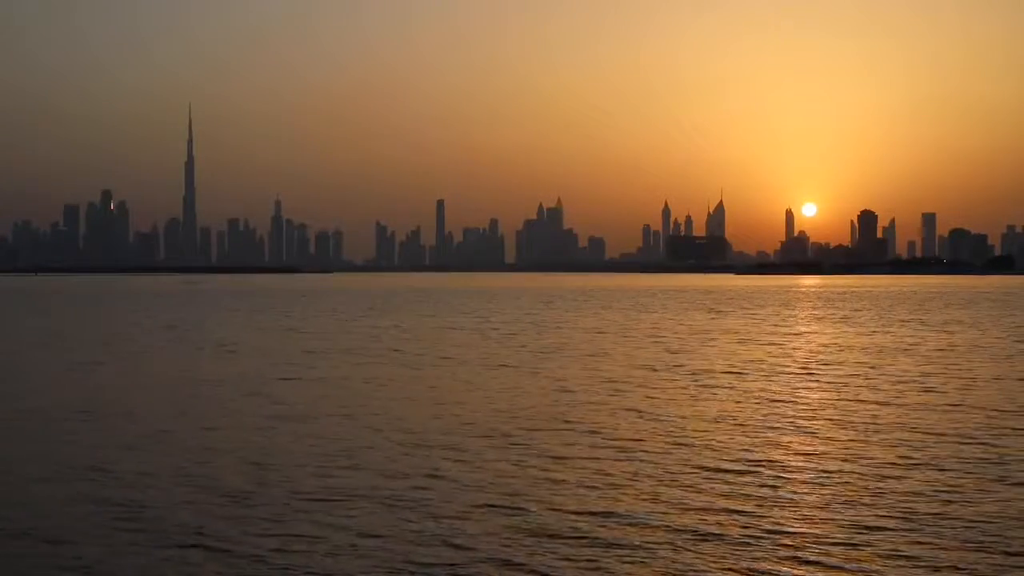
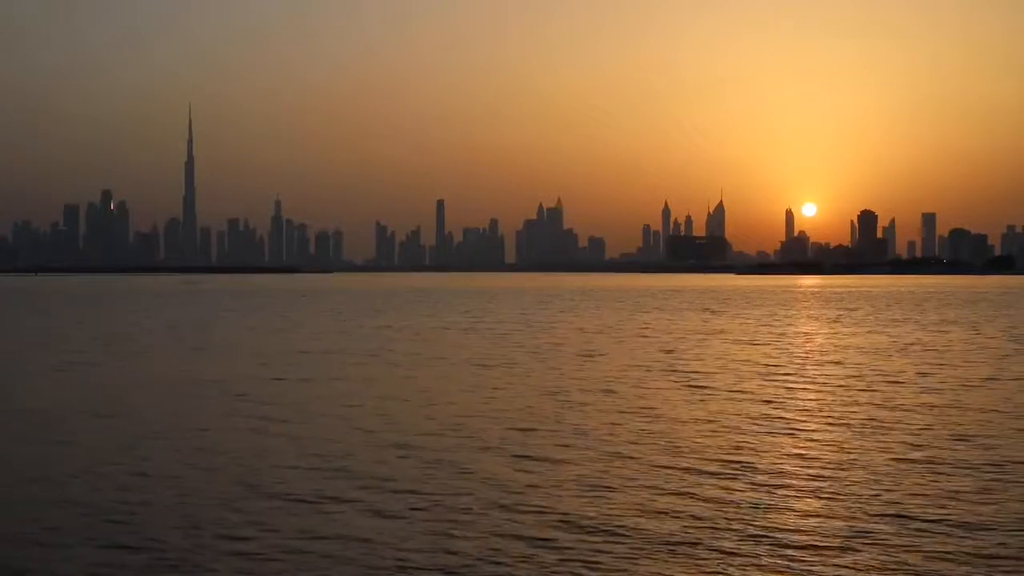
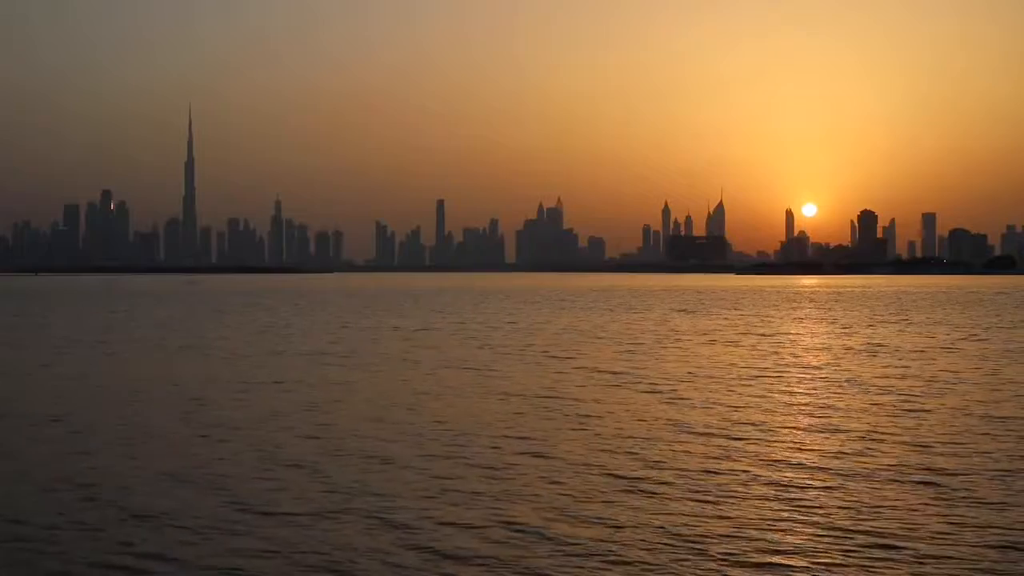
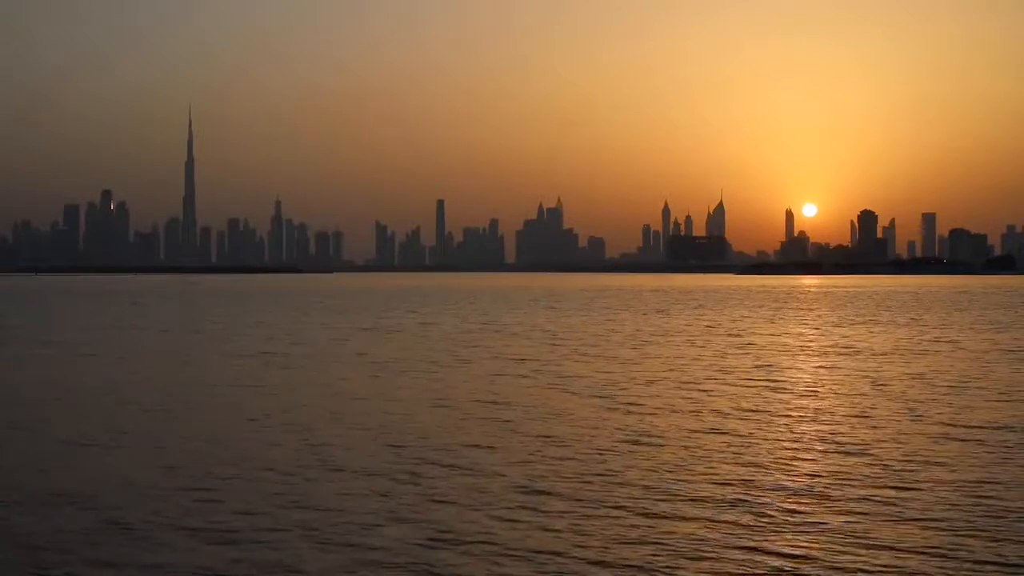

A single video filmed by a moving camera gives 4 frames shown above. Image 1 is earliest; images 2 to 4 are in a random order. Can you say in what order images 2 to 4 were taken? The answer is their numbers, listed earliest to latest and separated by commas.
2, 3, 4
